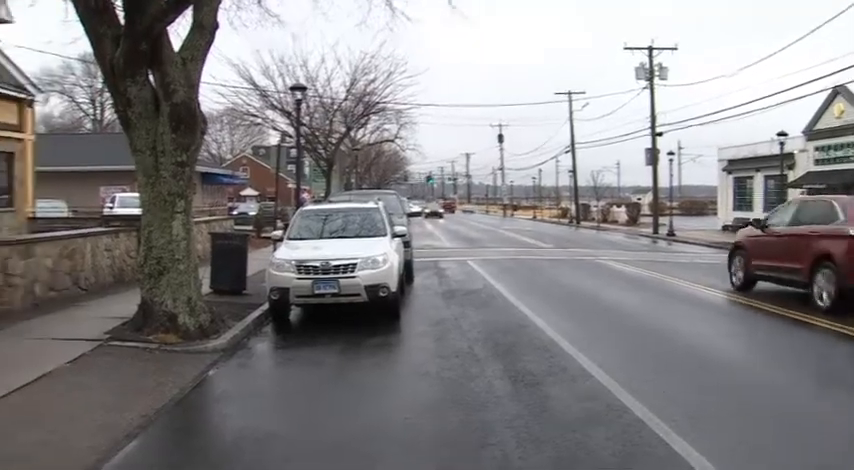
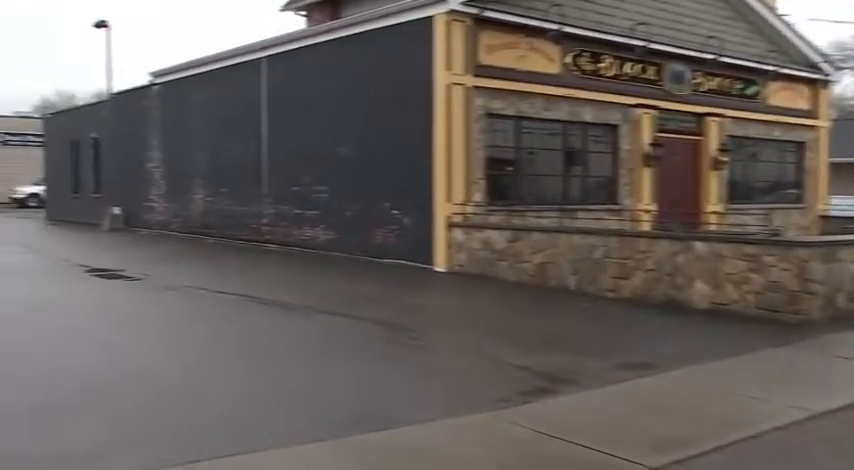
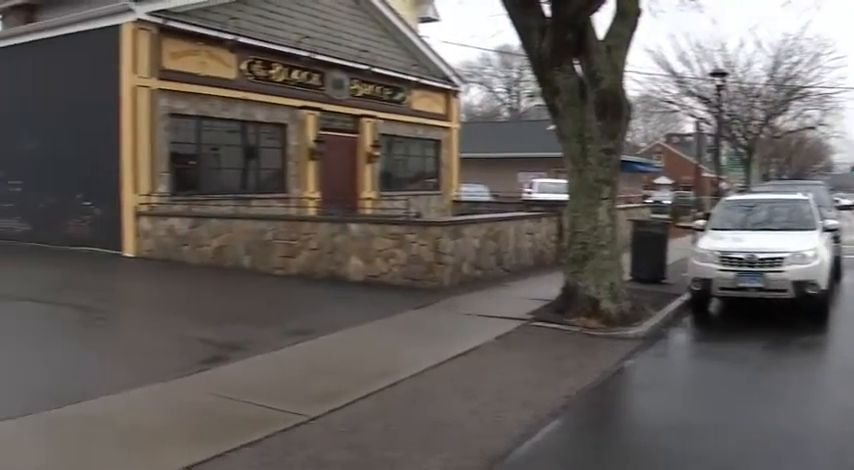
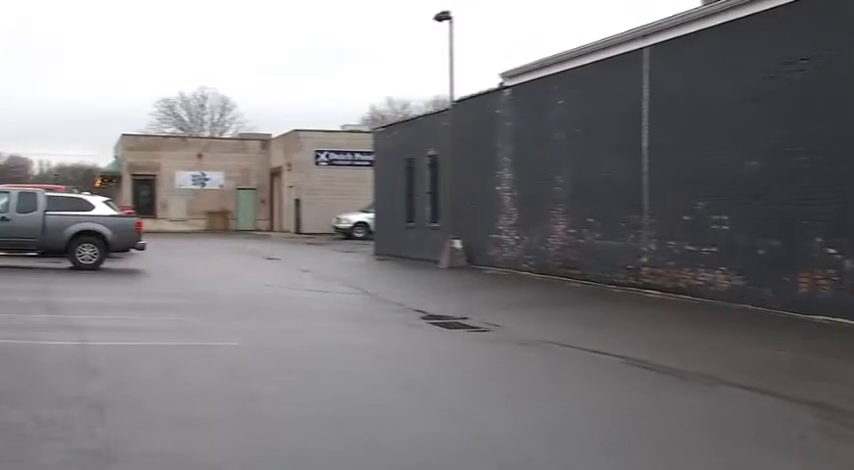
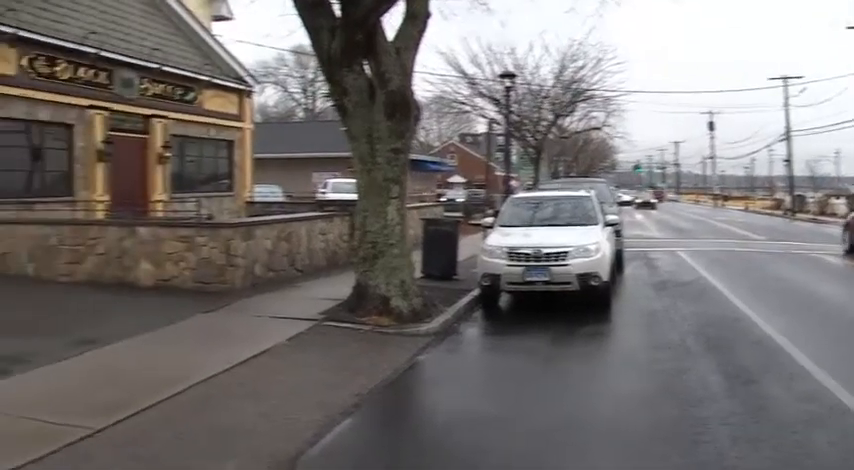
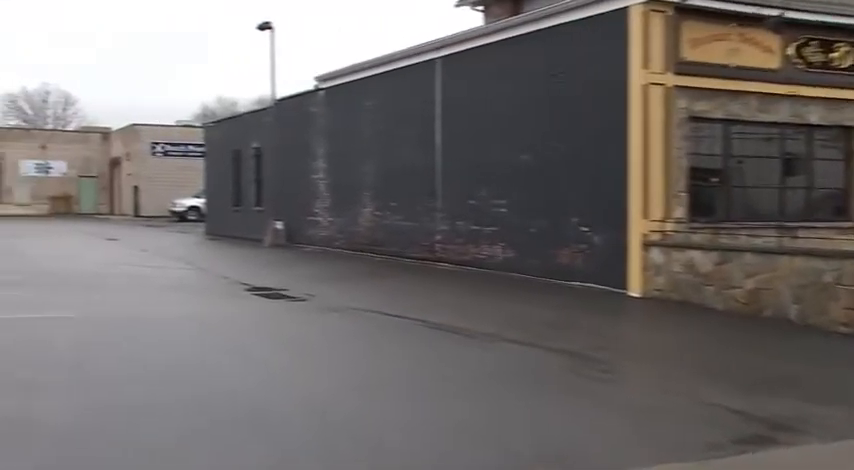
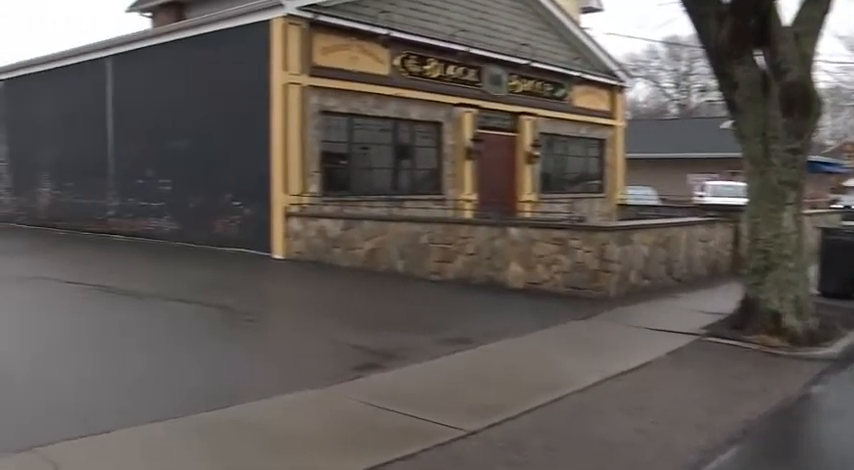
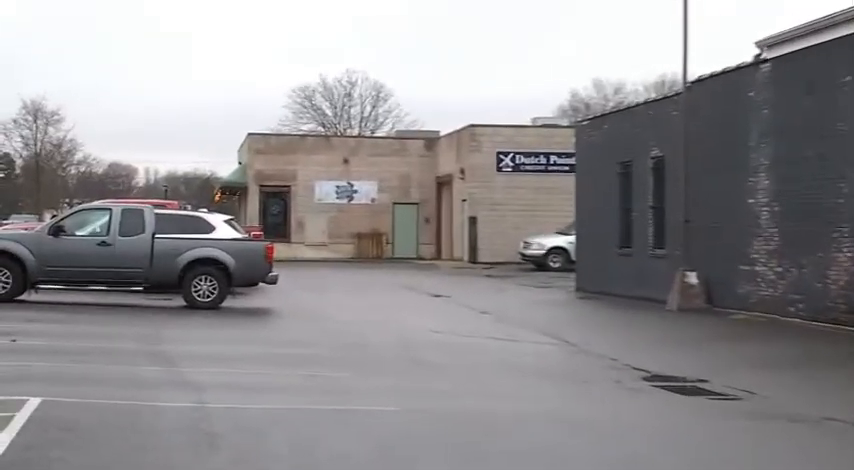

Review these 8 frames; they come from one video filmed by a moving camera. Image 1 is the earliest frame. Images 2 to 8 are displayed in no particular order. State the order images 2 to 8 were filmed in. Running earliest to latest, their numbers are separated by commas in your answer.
5, 3, 7, 2, 6, 4, 8
